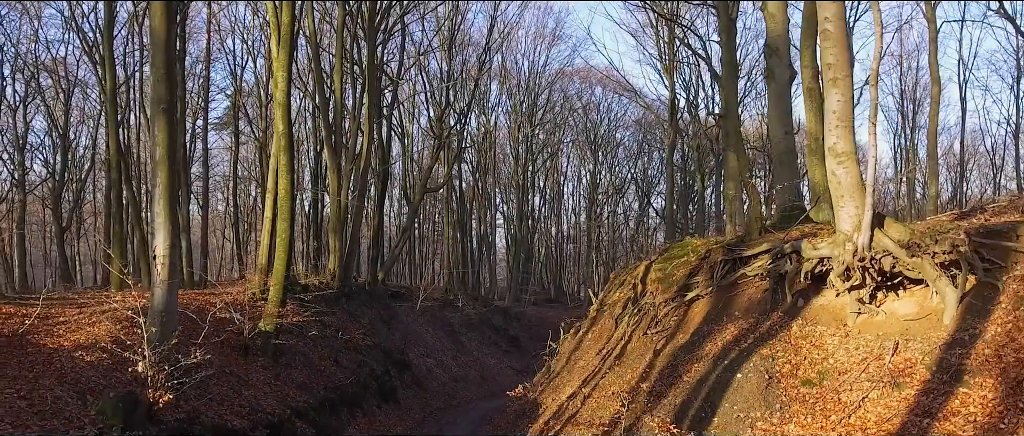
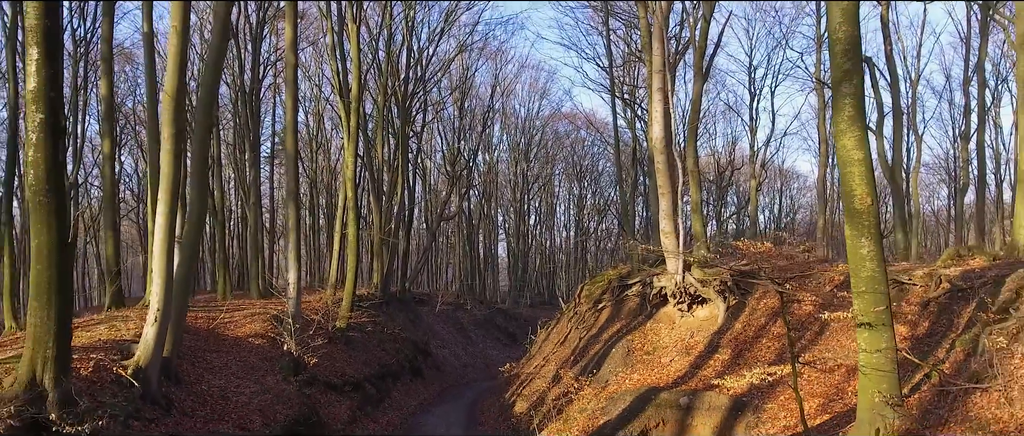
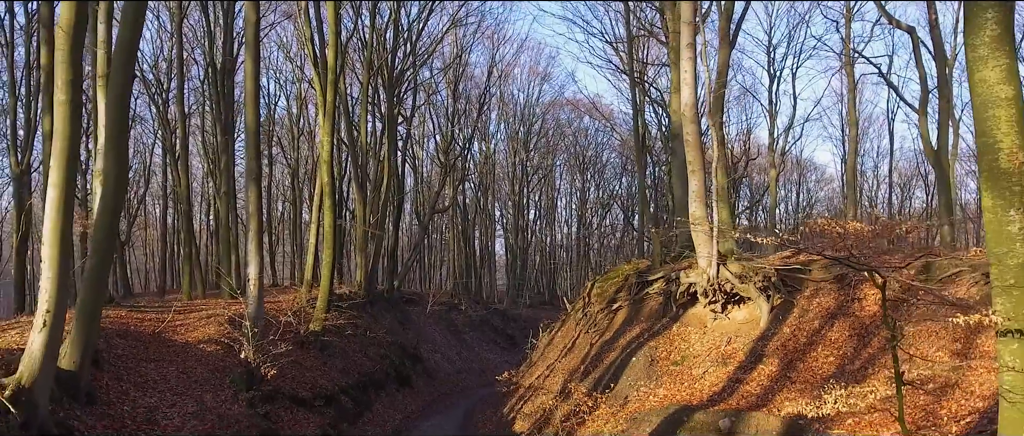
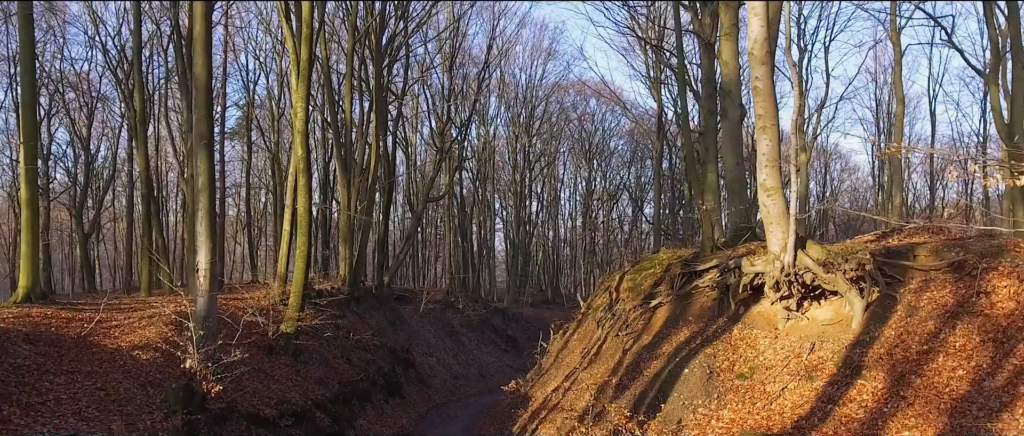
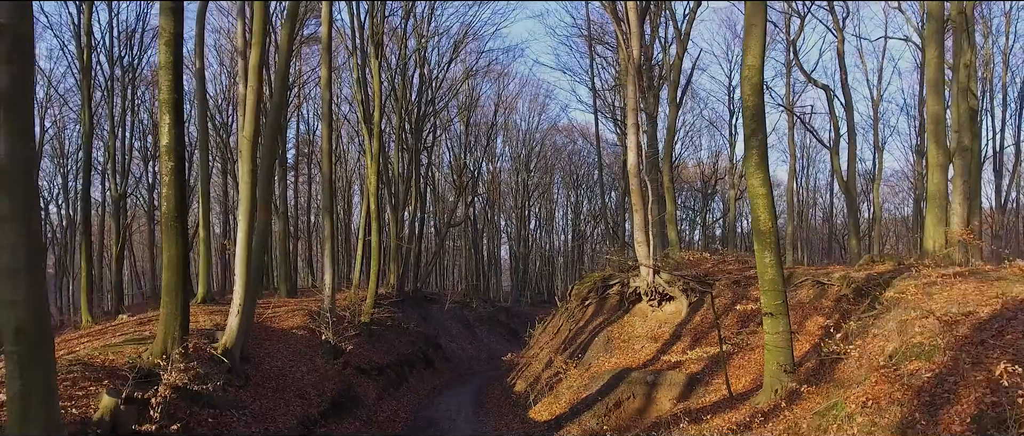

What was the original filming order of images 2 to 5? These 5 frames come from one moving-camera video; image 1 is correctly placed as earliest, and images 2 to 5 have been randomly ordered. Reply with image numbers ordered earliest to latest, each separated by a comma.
4, 3, 2, 5
